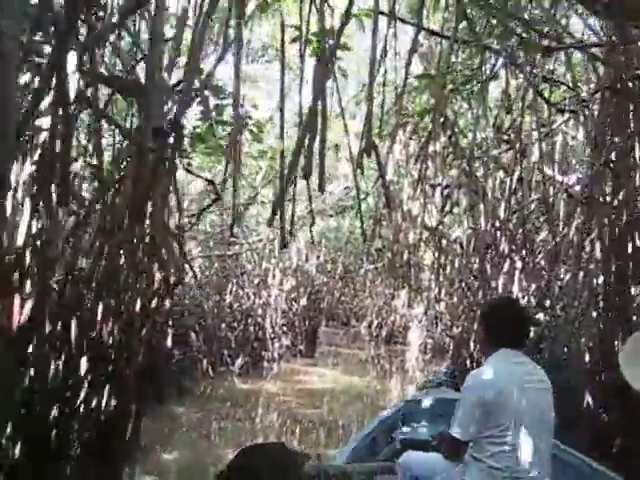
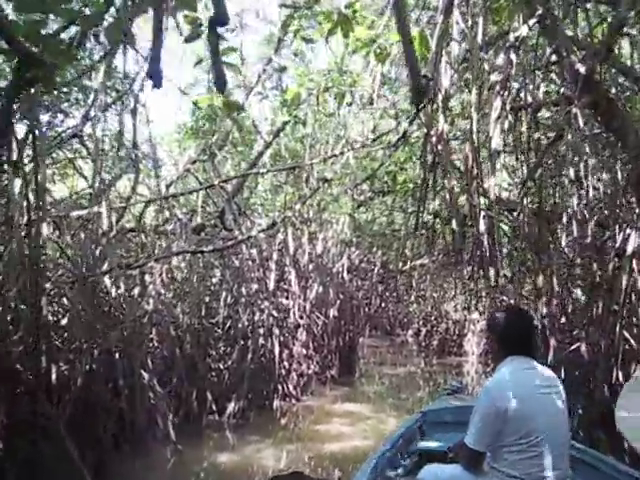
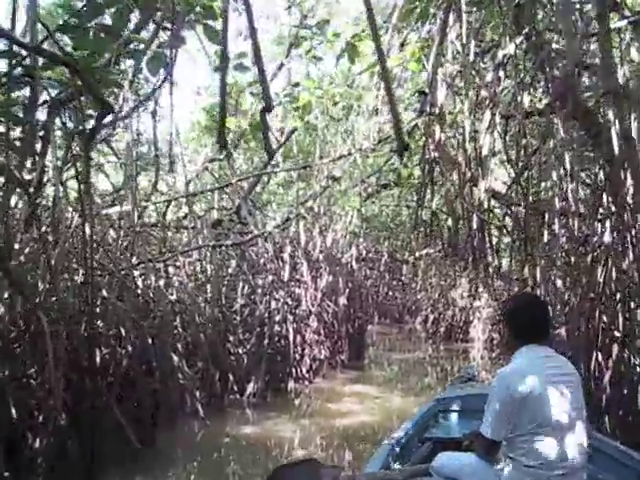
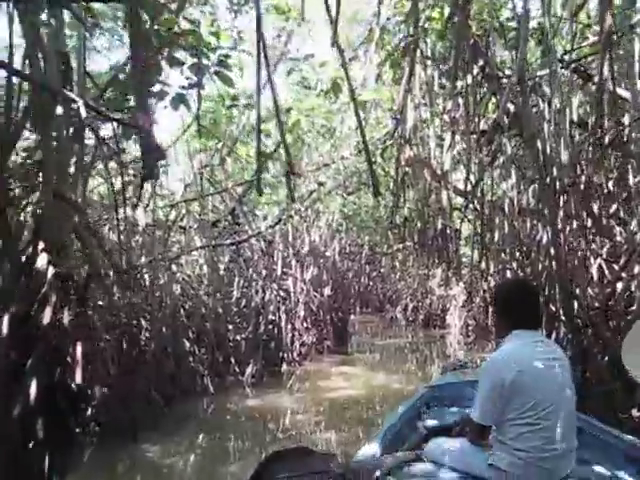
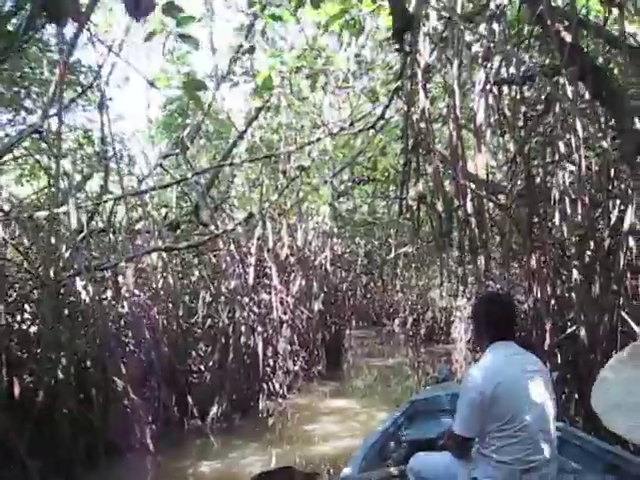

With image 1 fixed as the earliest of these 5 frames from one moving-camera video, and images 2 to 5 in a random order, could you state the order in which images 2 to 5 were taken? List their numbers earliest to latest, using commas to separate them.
4, 3, 2, 5
